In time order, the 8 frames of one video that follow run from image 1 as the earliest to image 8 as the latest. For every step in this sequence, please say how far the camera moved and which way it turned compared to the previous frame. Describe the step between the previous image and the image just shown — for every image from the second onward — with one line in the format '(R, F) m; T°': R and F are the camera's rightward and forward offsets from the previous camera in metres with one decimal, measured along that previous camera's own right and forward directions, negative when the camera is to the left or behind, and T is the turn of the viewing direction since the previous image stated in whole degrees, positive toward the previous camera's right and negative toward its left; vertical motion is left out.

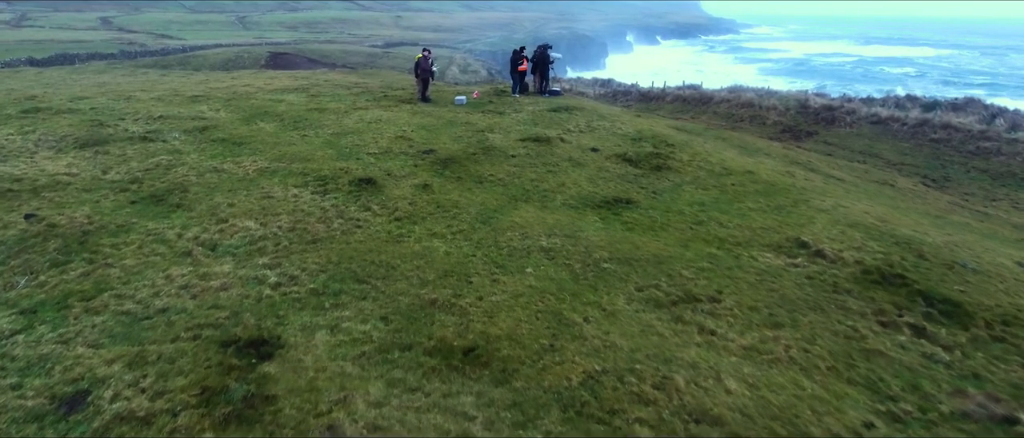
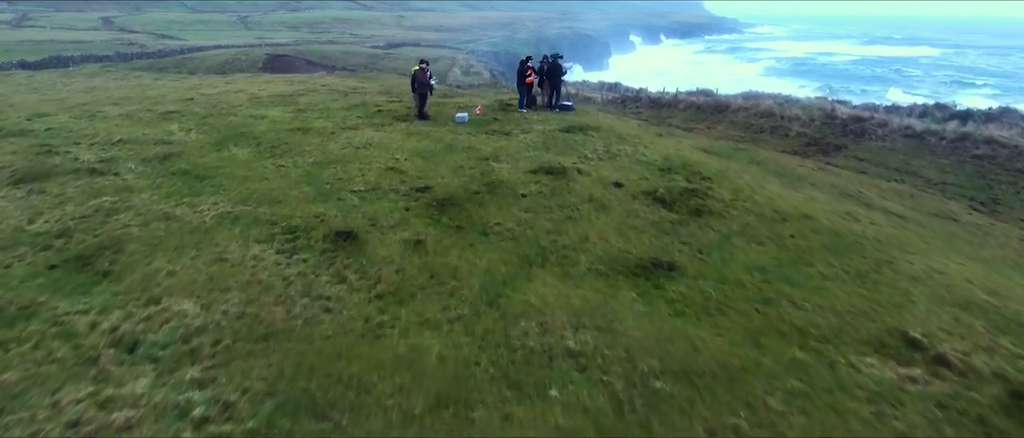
(-0.2, +2.8) m; 0°
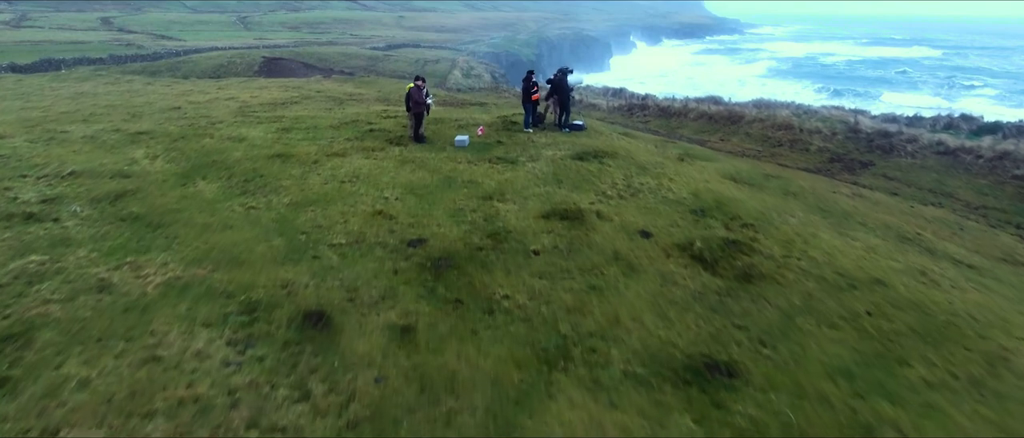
(-0.2, +2.5) m; 0°
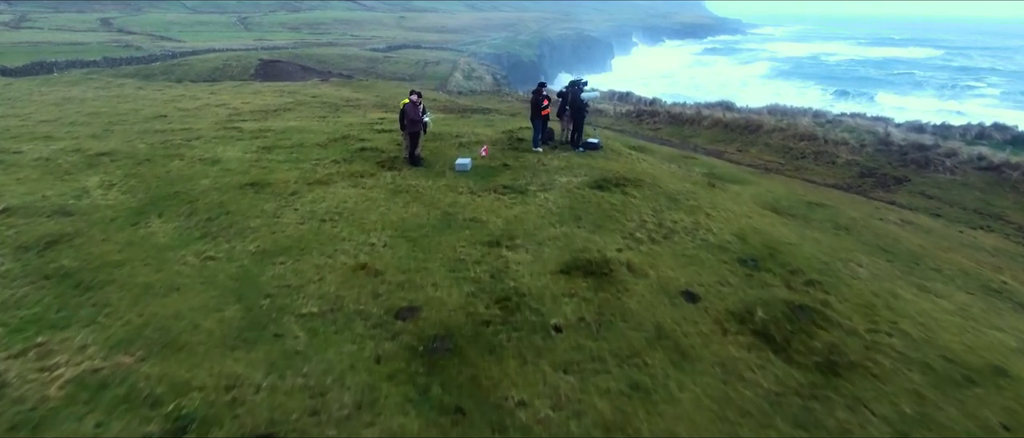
(-0.2, +2.7) m; 0°
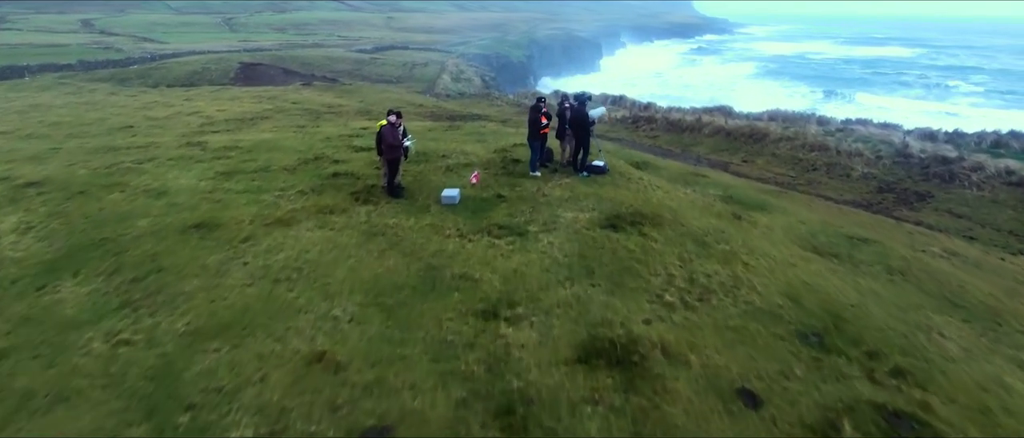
(-0.2, +2.8) m; +1°
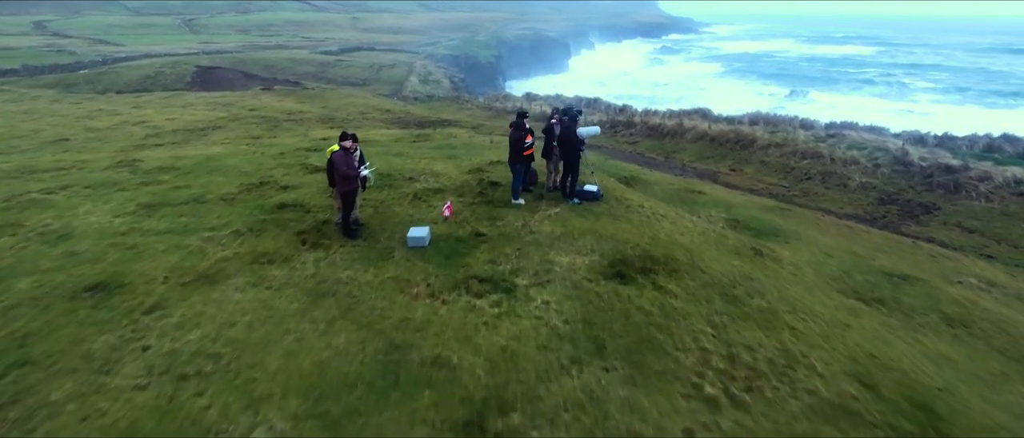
(-0.2, +2.9) m; +3°
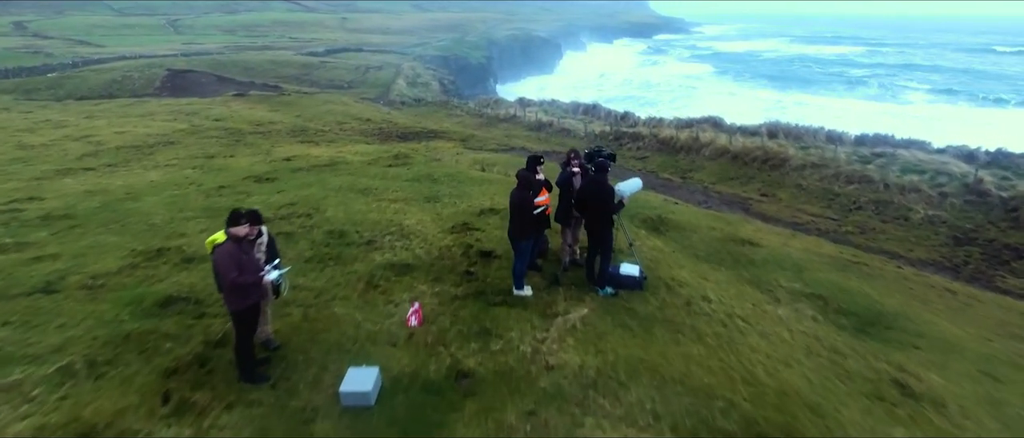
(-0.2, +5.6) m; +1°
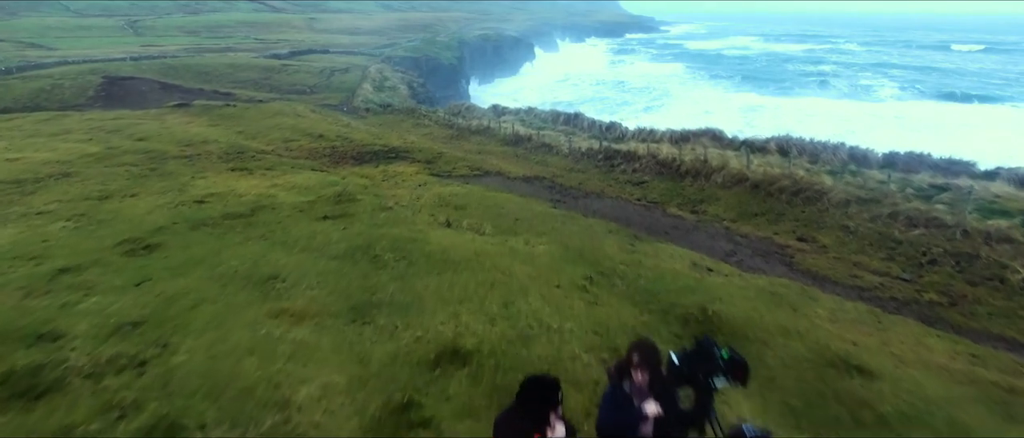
(0.0, +7.1) m; +2°
